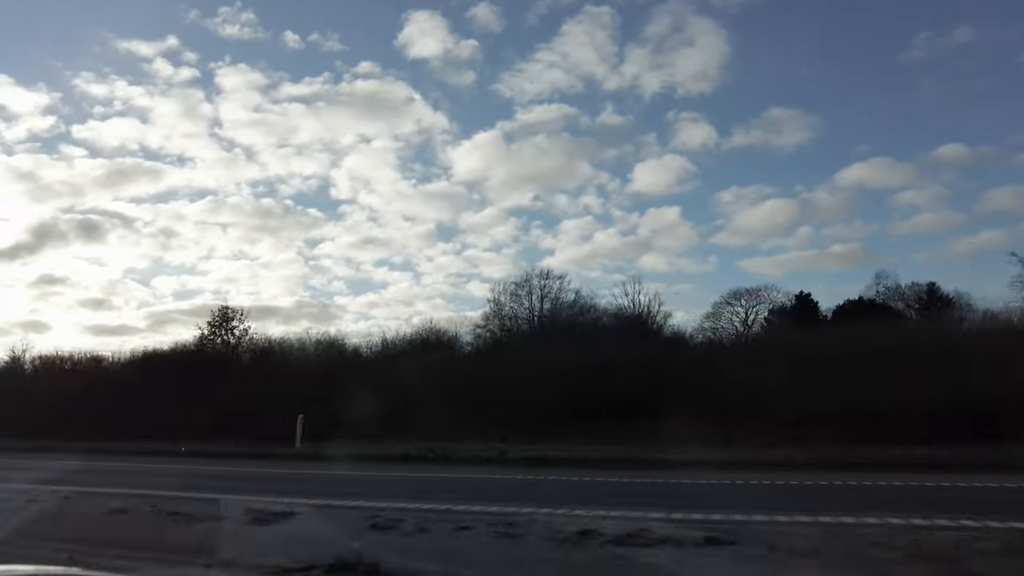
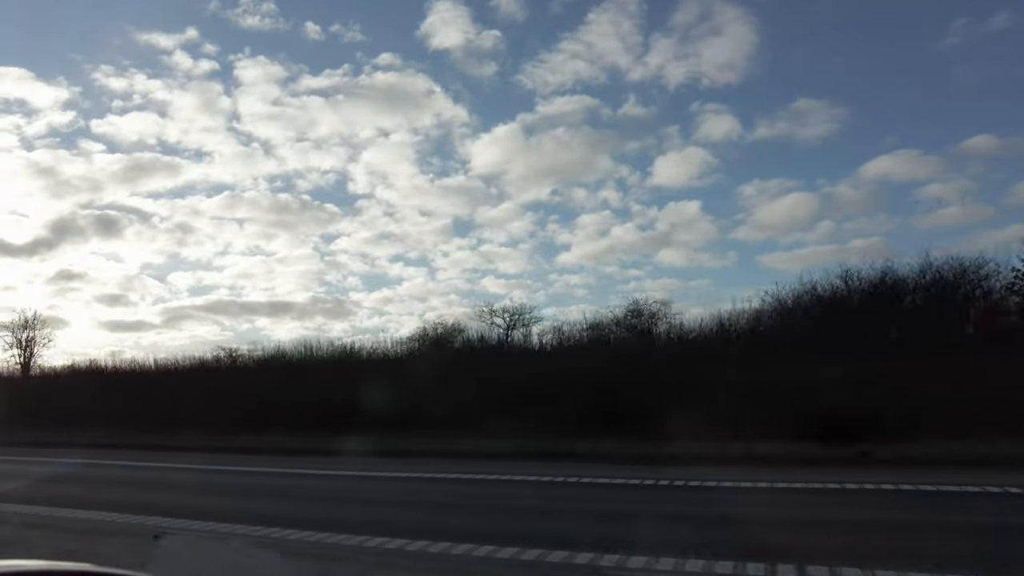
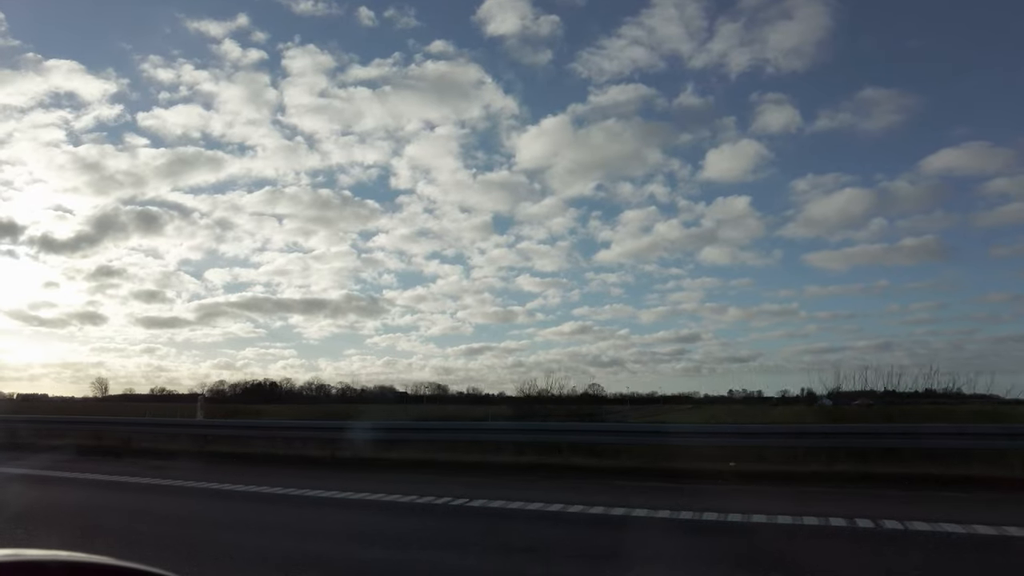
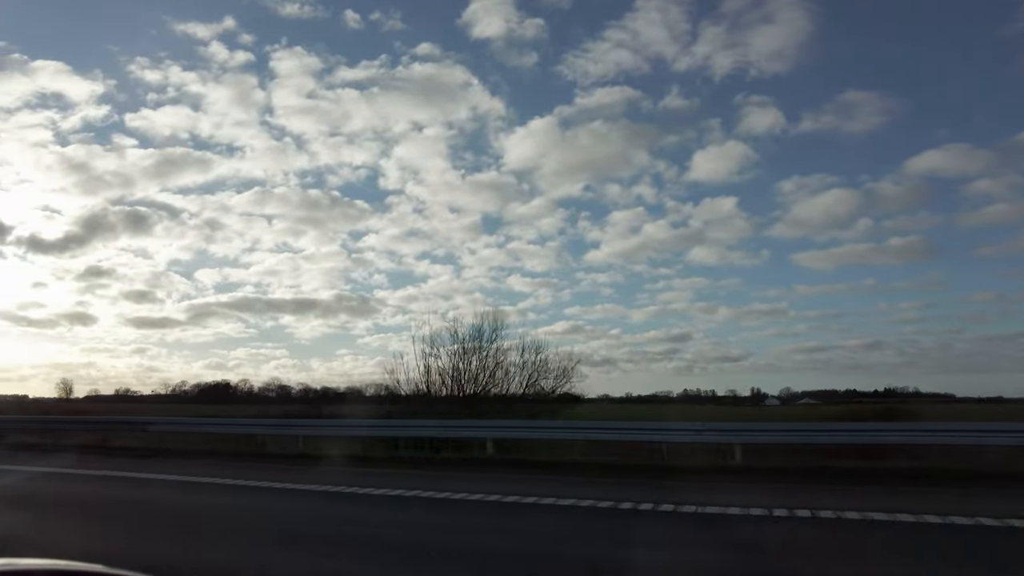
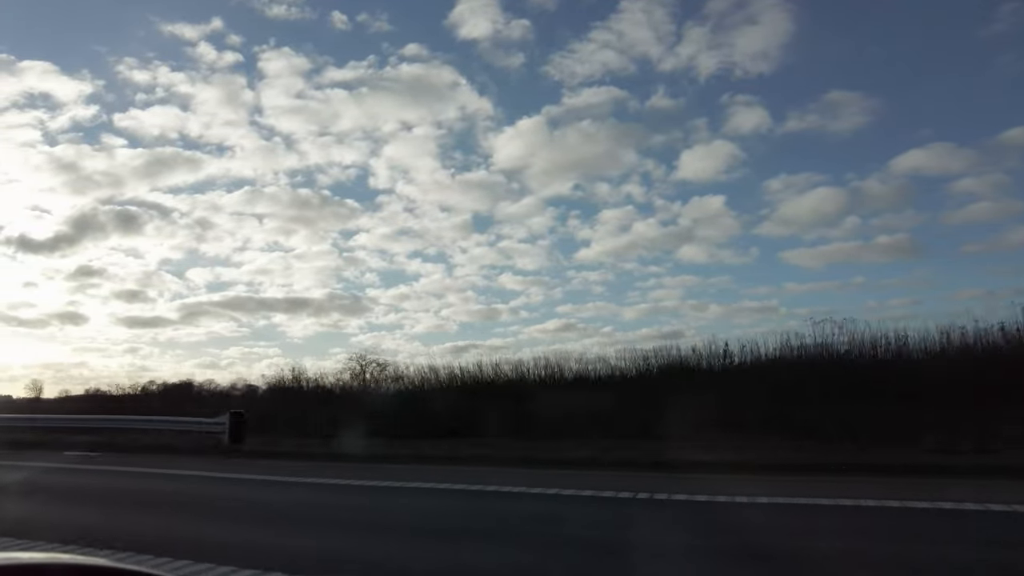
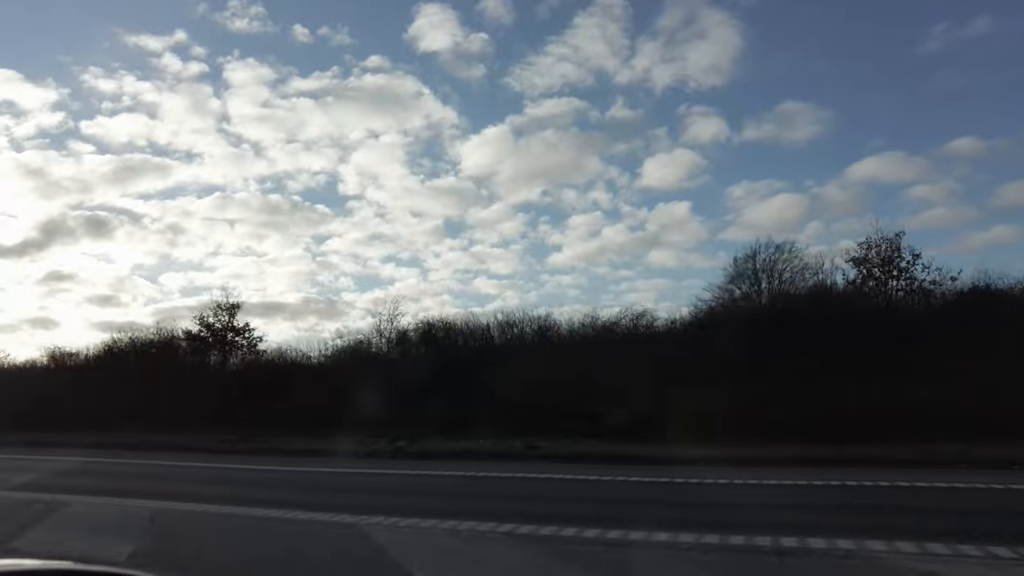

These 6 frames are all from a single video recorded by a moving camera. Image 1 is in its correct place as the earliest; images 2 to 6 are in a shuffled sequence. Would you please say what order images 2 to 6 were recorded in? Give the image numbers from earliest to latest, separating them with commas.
6, 2, 5, 4, 3
